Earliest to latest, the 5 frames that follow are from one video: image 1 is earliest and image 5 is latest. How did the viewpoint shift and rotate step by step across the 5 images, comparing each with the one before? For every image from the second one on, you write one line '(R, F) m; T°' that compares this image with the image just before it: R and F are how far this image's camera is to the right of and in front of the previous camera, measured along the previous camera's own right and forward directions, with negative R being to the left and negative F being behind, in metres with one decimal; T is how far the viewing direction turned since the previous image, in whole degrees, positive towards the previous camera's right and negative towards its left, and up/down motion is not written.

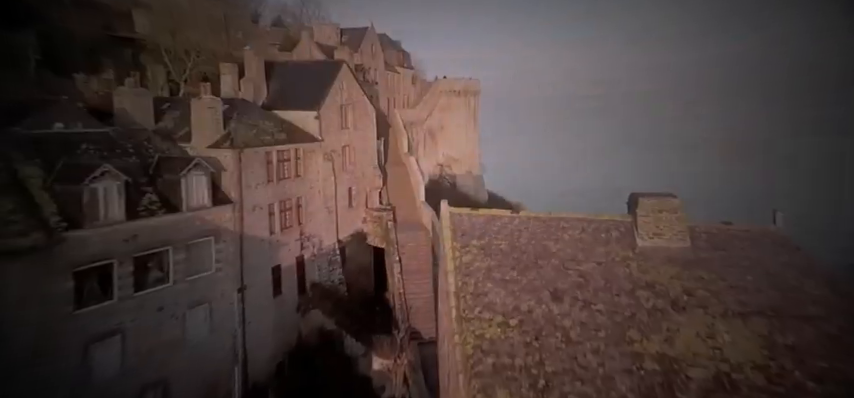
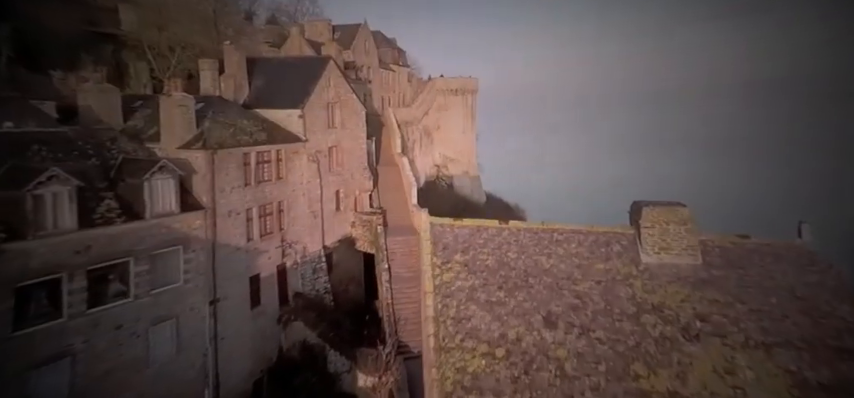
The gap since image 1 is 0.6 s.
(+0.3, +0.9) m; 0°
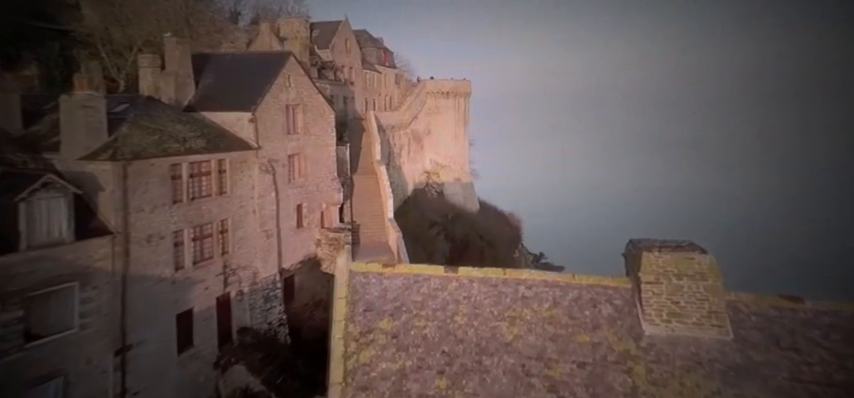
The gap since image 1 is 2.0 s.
(+0.8, +2.0) m; 0°
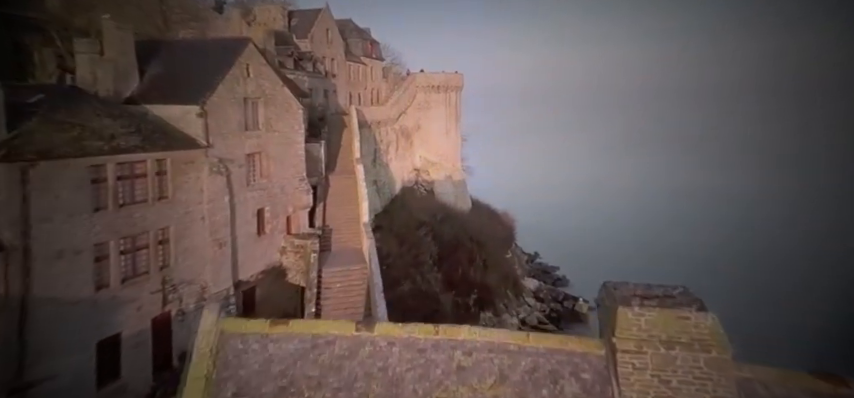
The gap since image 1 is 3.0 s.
(+0.6, +1.5) m; 0°
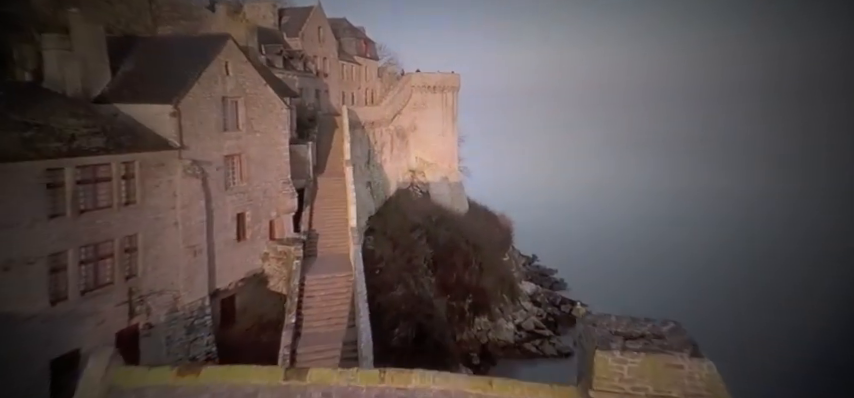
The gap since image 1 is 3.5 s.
(+0.3, +0.6) m; 0°
